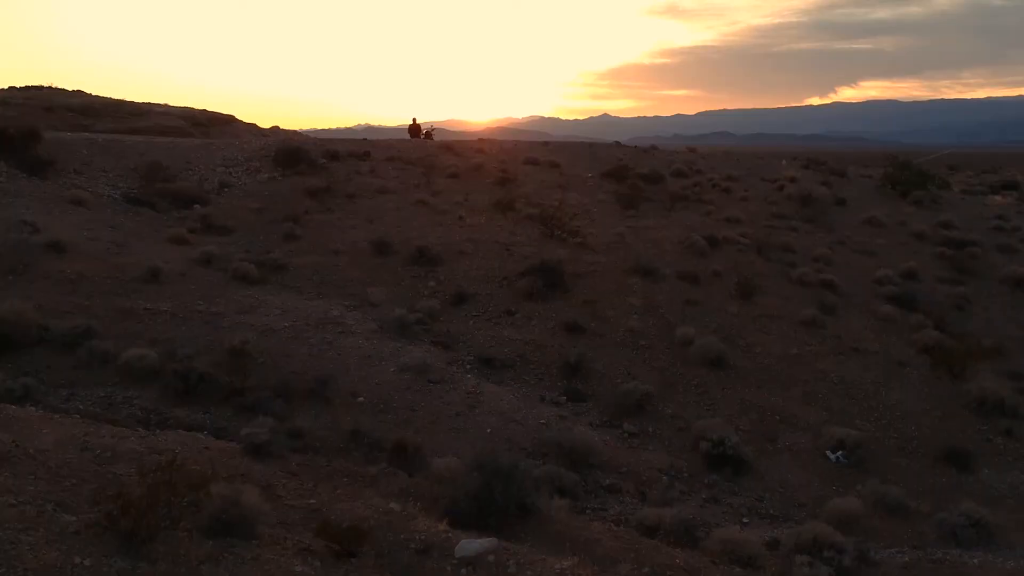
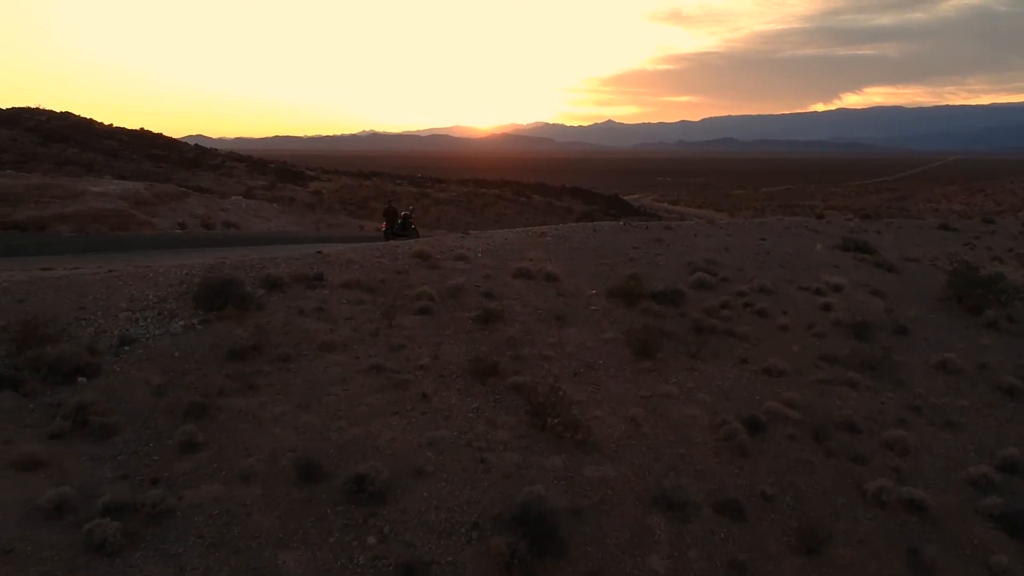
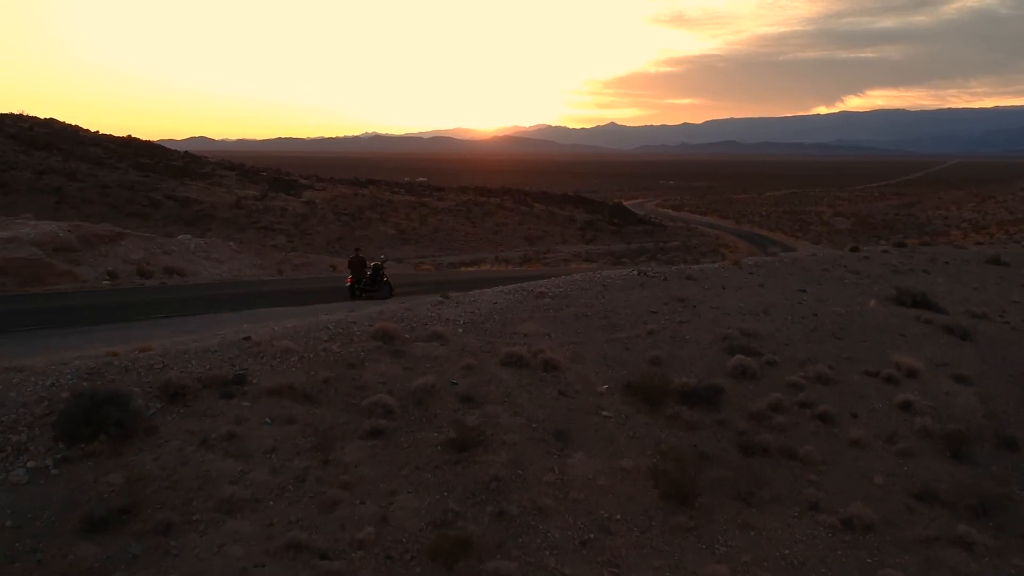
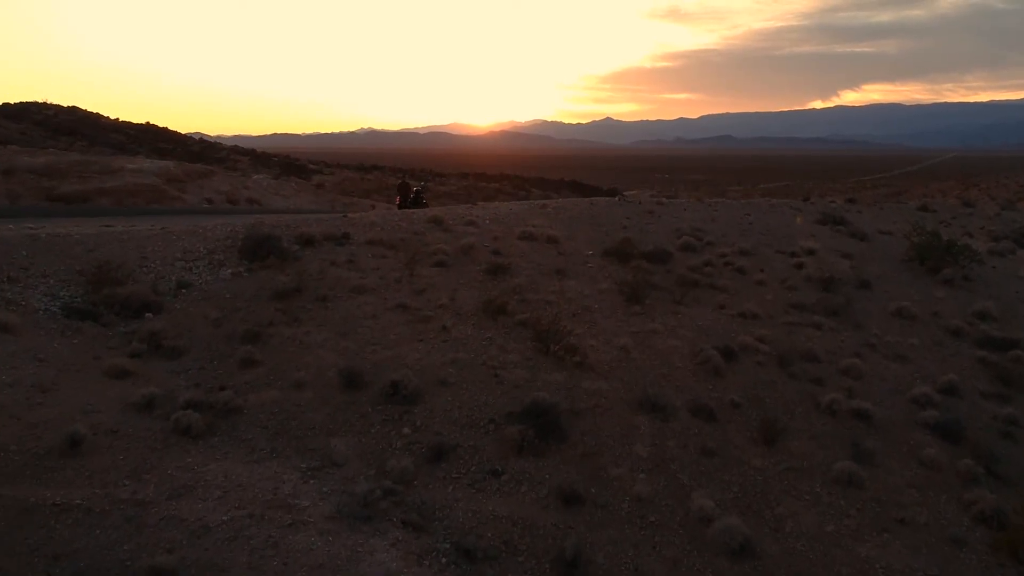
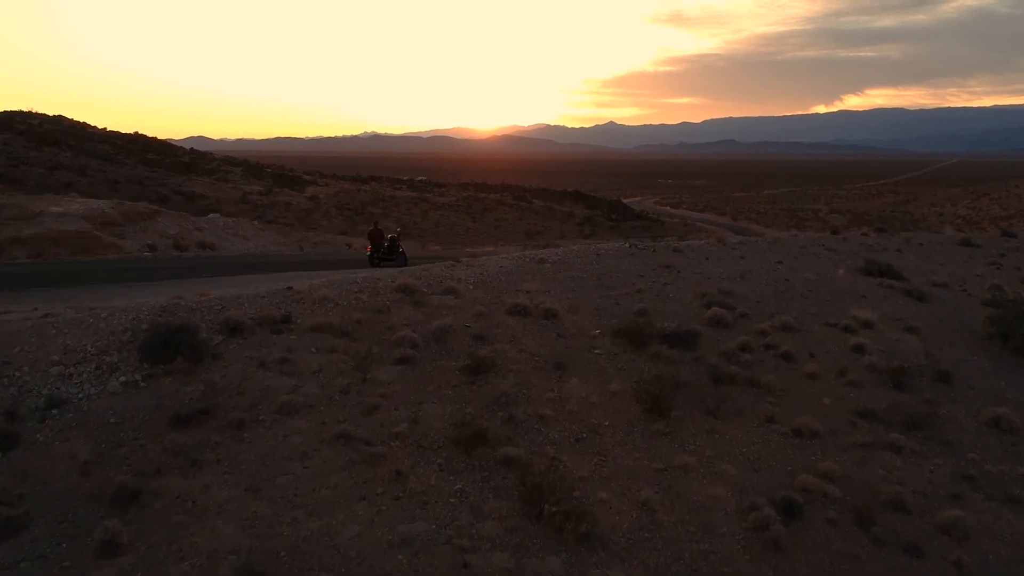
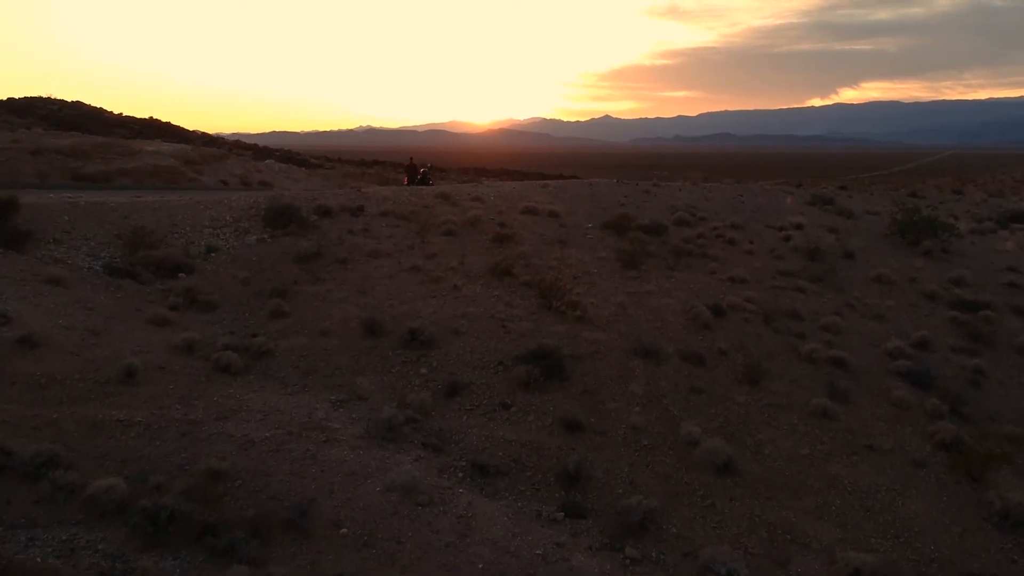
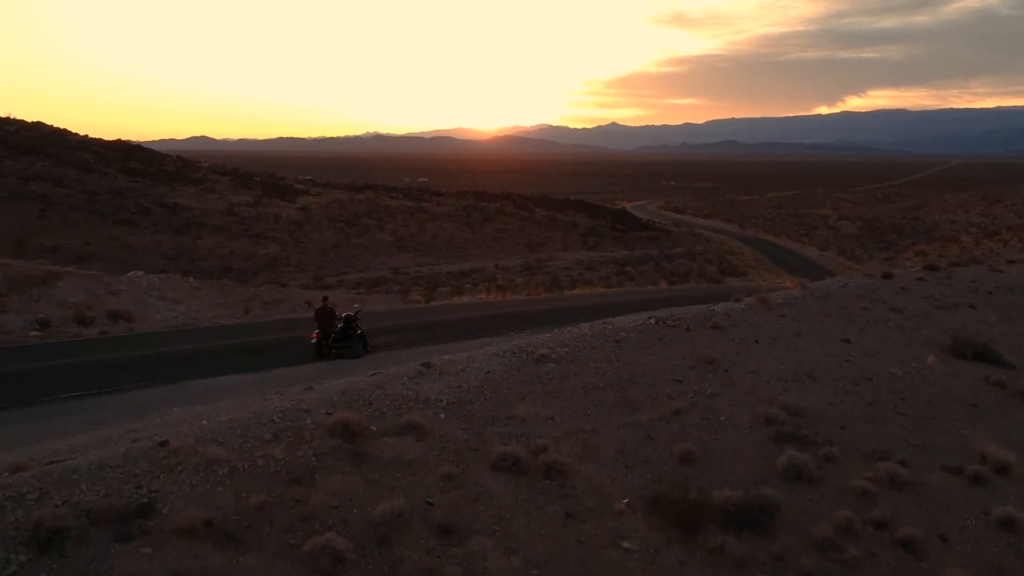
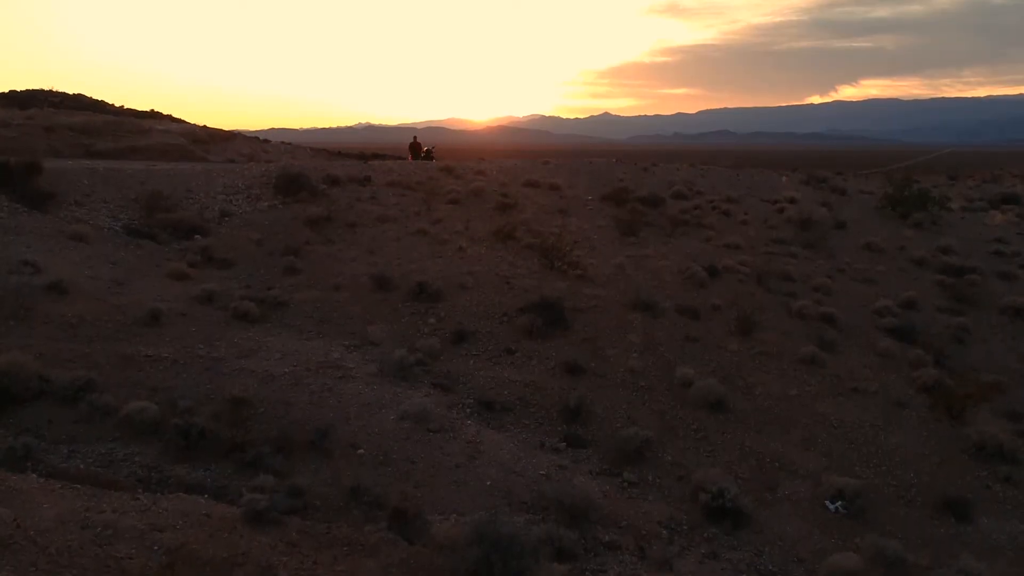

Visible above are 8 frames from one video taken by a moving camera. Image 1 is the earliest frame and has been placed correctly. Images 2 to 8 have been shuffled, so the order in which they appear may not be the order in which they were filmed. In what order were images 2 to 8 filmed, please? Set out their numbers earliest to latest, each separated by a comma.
8, 6, 4, 2, 5, 3, 7
